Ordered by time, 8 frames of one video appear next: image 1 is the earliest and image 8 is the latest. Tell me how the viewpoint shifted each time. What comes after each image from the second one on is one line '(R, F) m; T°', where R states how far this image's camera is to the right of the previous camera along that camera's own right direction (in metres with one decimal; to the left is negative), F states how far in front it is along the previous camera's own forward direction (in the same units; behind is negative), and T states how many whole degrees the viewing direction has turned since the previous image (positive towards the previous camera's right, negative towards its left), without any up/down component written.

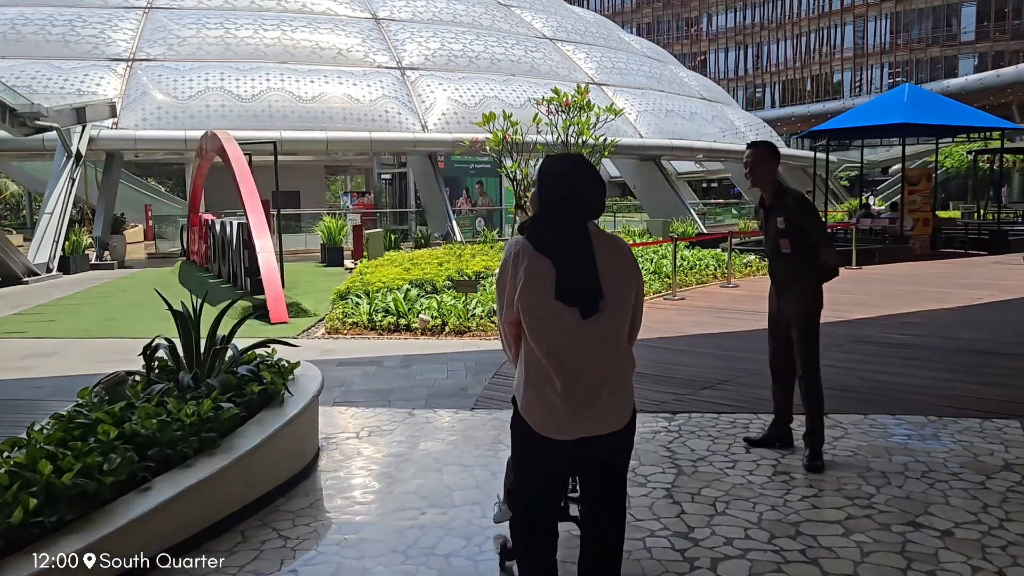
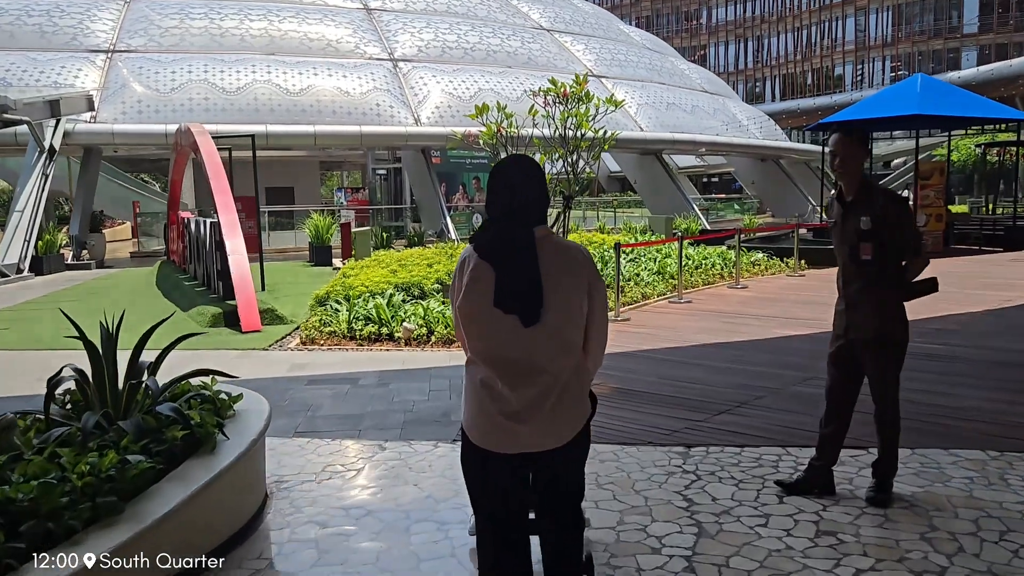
(+0.1, +0.8) m; 0°
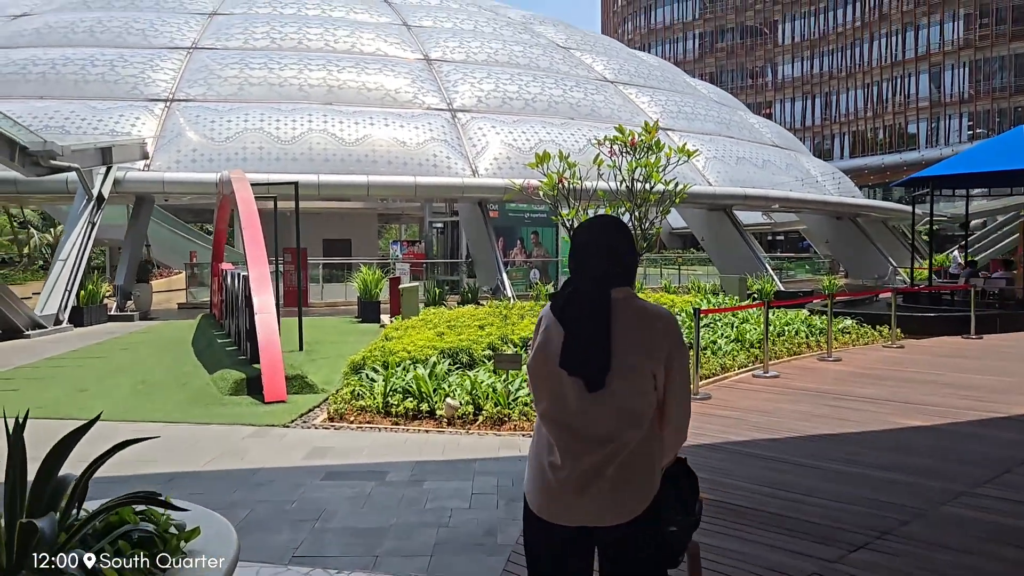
(-0.1, +1.1) m; -4°
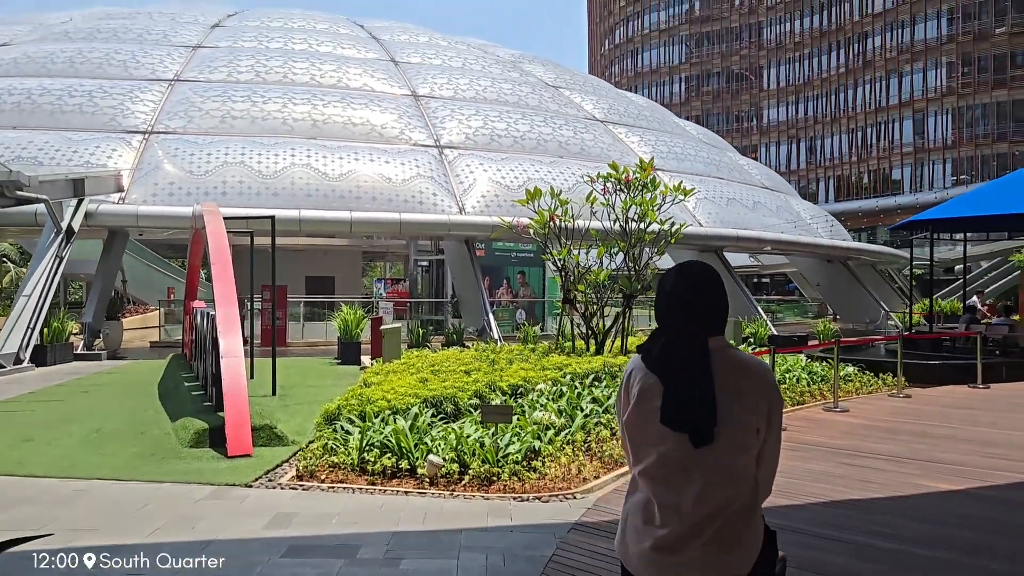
(0.0, +0.6) m; +1°
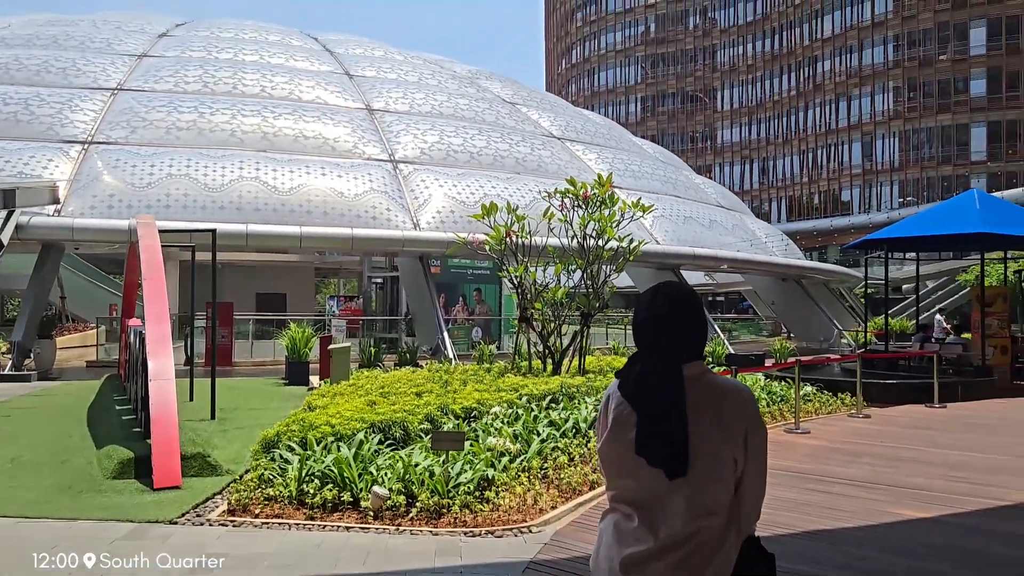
(0.0, +0.4) m; +3°
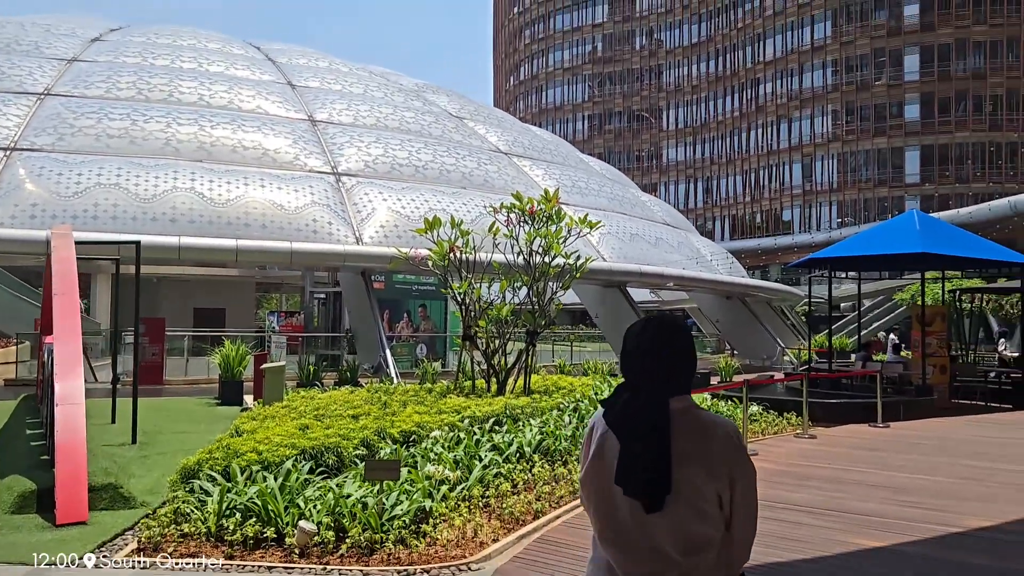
(0.0, +0.3) m; +4°
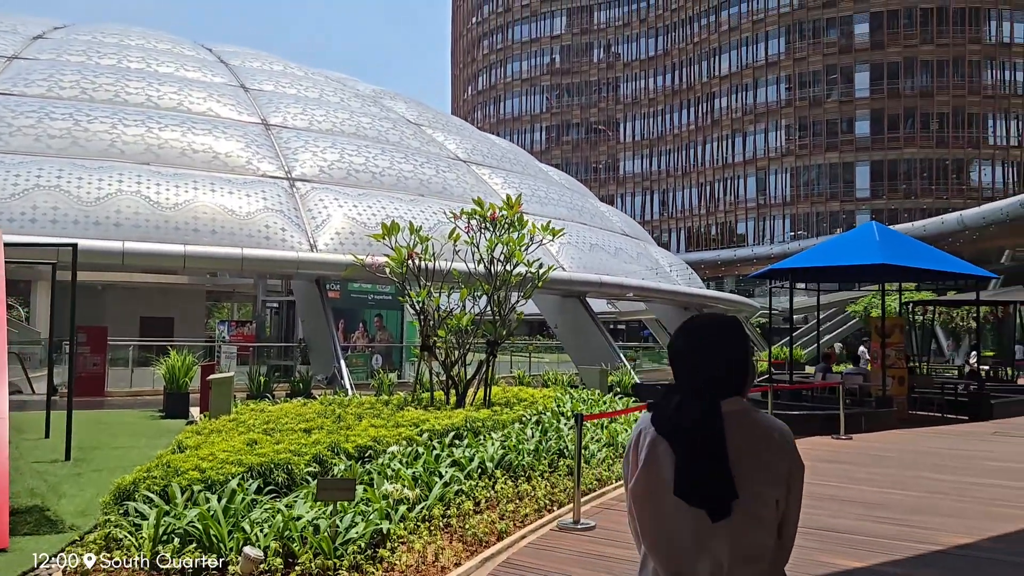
(-0.1, +0.3) m; +3°
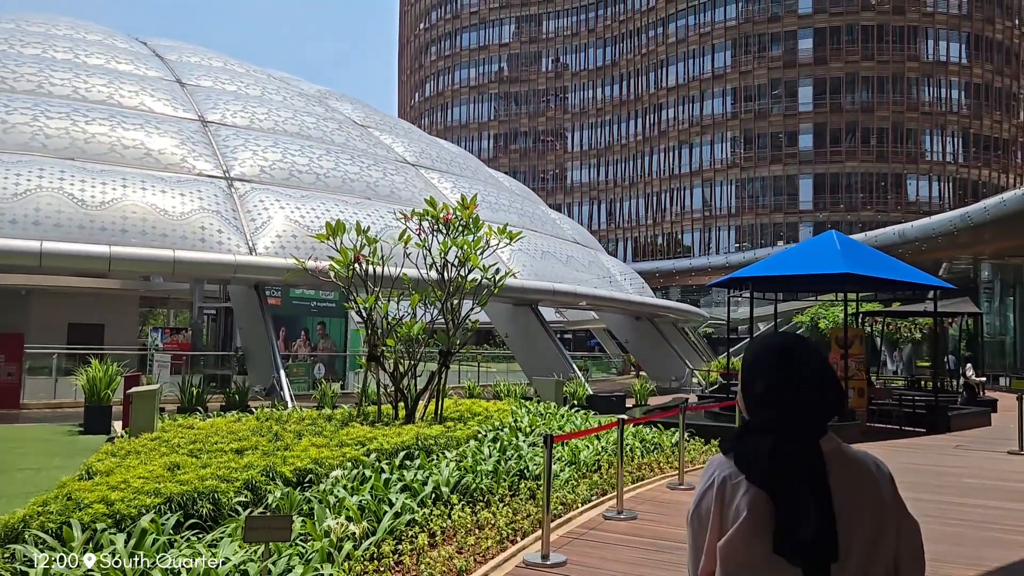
(-0.1, +0.7) m; +4°
